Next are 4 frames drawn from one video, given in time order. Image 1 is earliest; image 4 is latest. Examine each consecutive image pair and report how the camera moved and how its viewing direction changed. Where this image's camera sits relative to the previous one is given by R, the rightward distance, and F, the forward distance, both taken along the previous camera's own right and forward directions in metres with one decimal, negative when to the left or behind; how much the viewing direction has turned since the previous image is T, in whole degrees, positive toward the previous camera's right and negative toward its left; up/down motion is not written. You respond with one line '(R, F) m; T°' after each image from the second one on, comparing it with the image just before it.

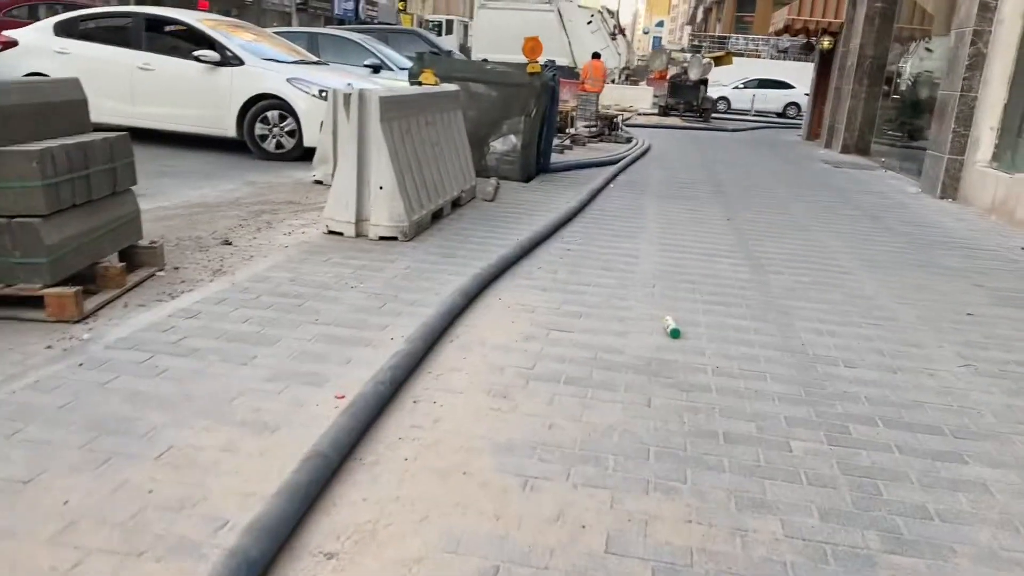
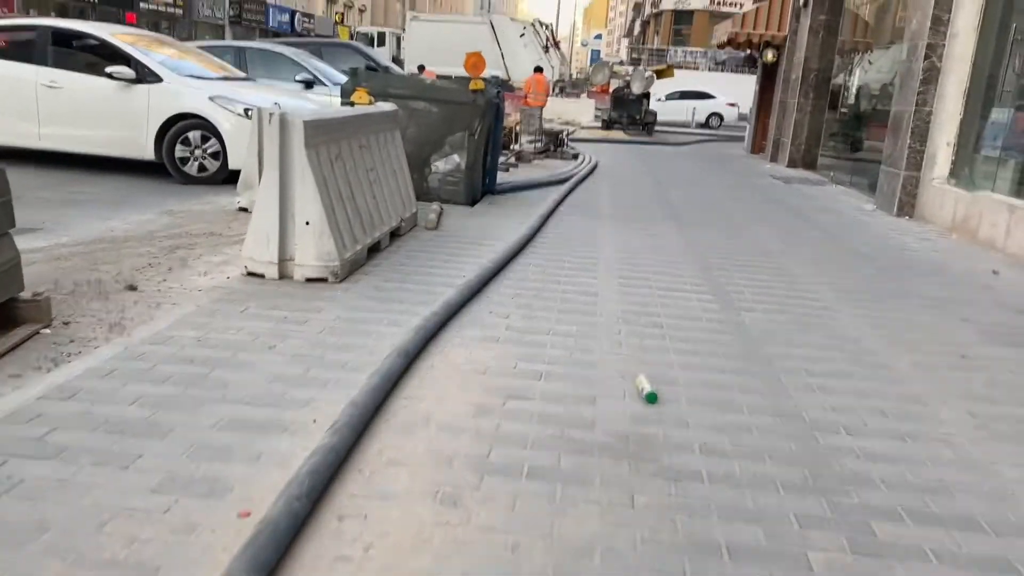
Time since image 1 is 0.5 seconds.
(0.0, +0.6) m; +4°
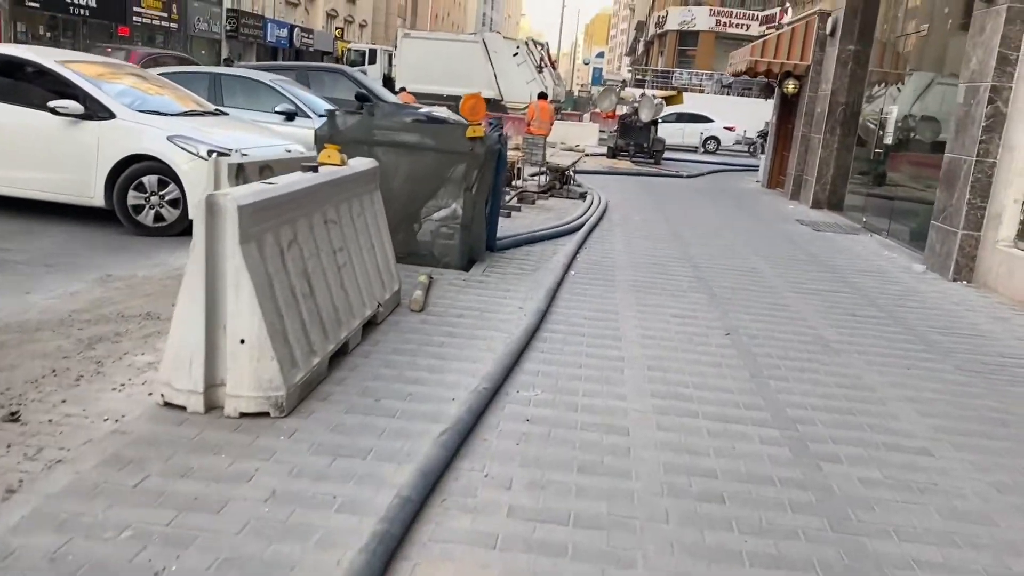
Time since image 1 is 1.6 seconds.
(0.0, +1.1) m; 0°
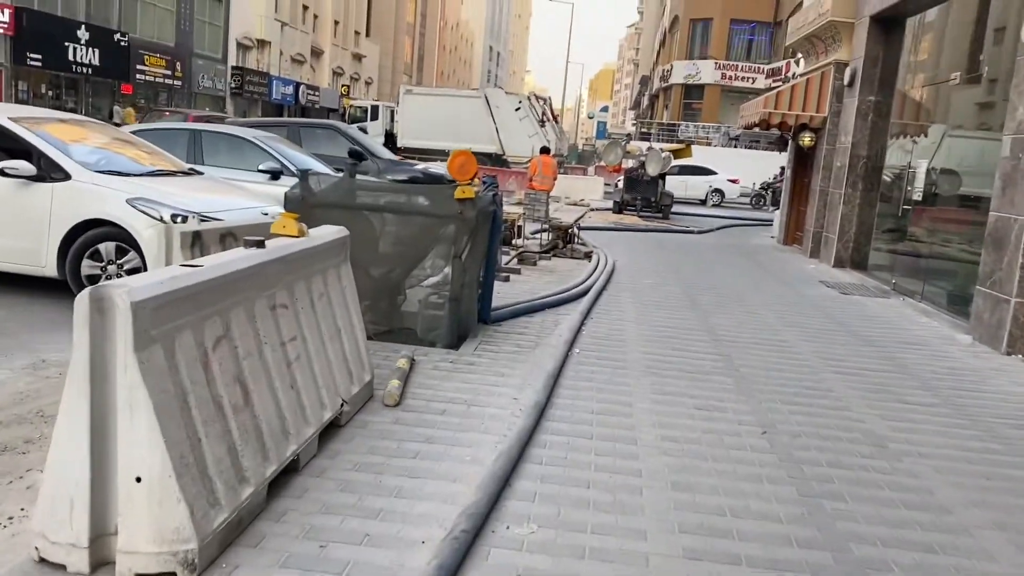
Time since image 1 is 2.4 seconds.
(+0.1, +0.8) m; 0°
